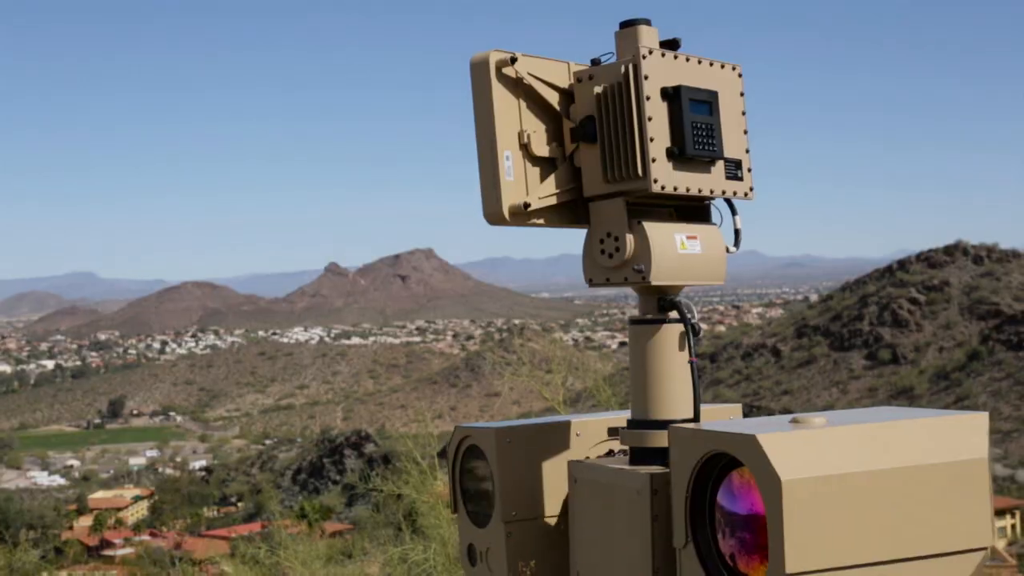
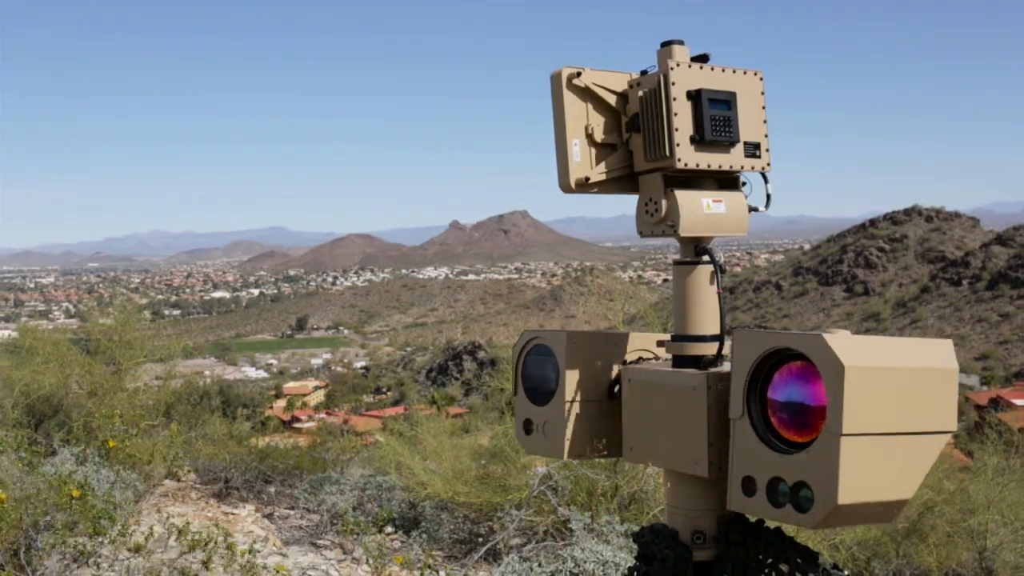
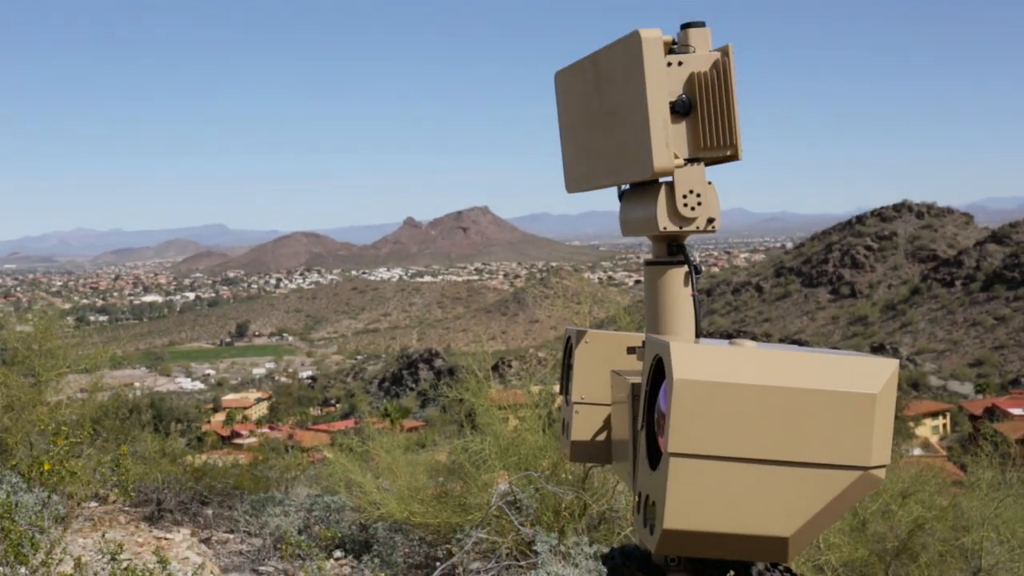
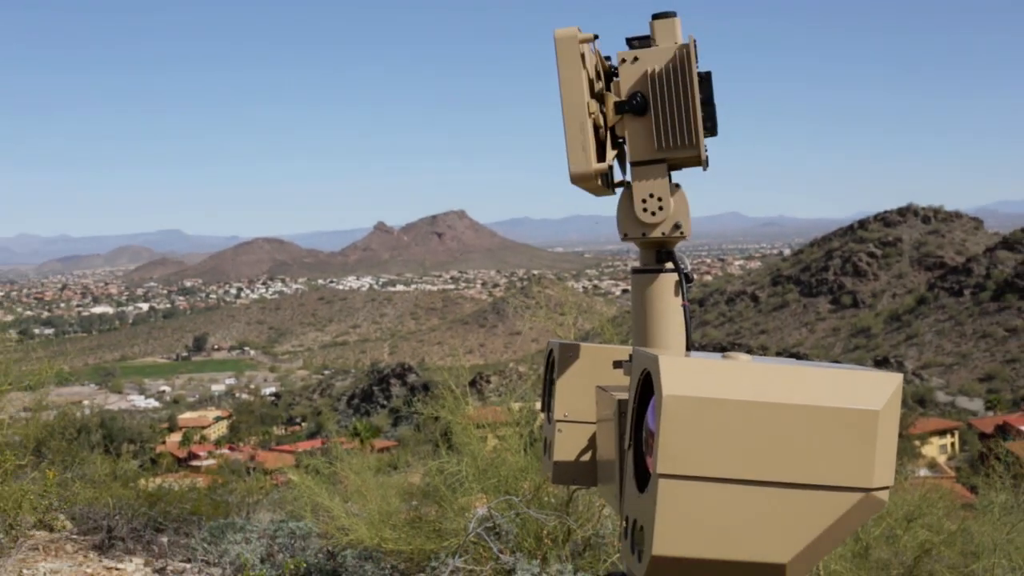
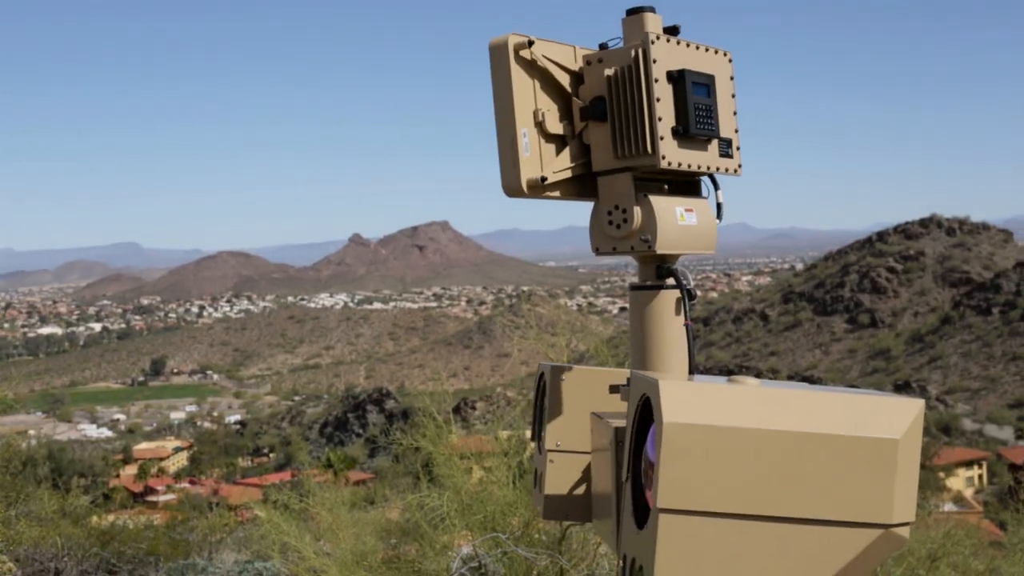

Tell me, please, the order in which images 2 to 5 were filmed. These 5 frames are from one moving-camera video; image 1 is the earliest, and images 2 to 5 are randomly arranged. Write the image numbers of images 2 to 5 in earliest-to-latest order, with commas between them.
5, 4, 3, 2
